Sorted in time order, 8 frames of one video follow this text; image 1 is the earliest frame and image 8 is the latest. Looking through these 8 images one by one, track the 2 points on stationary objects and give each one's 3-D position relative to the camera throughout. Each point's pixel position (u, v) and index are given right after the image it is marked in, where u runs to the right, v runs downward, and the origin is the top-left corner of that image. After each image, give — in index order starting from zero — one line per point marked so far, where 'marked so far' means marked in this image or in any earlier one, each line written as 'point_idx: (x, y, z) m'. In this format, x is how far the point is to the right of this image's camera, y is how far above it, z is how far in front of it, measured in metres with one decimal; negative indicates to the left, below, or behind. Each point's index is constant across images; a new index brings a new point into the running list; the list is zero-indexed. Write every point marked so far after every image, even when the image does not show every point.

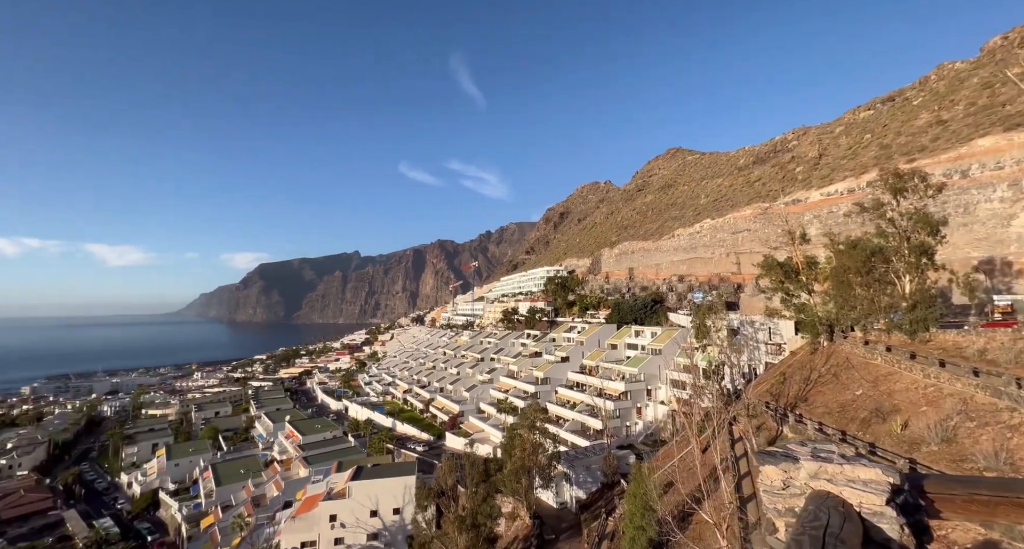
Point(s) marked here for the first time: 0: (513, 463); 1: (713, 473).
0: (0.0, -7.4, +16.0) m
1: (+6.0, -5.9, +11.9) m
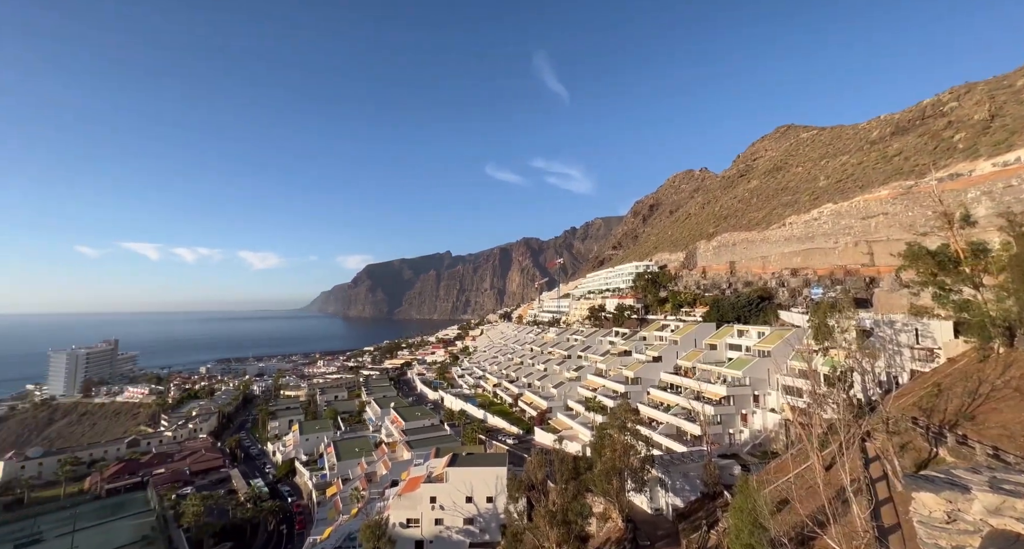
0: (+3.5, -7.3, +15.6) m
1: (+8.4, -5.7, +10.4) m
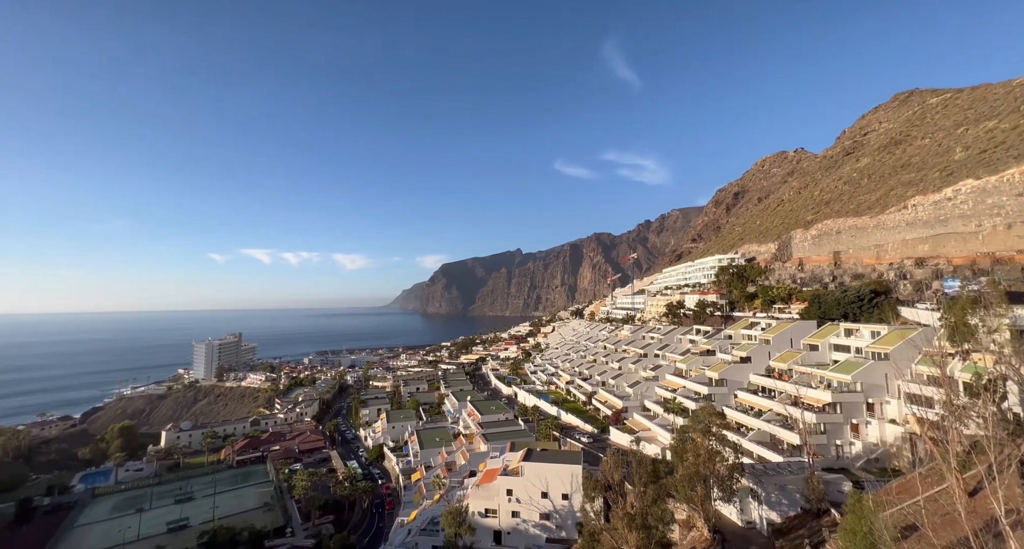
0: (+6.3, -7.1, +14.8) m
1: (+10.3, -5.4, +8.8) m
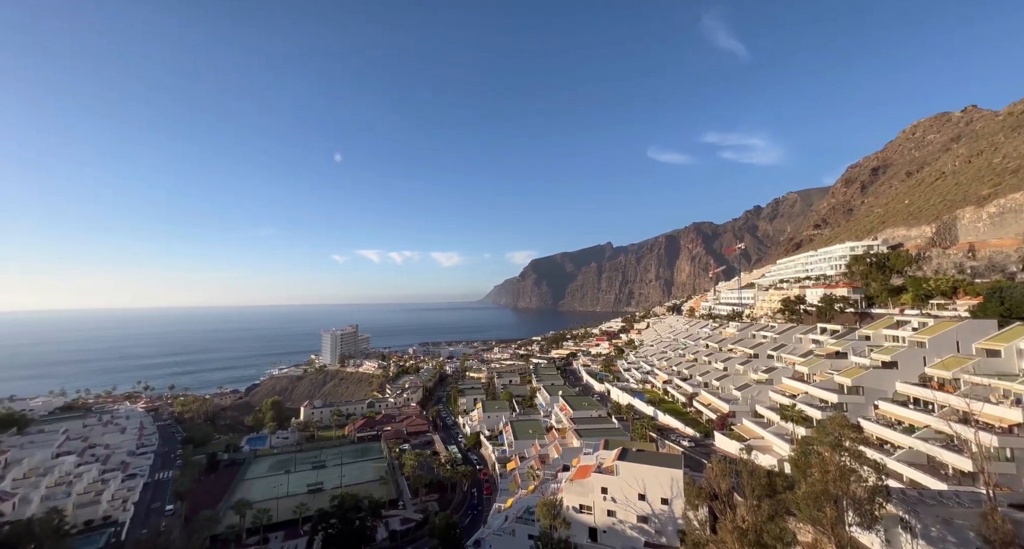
0: (+9.7, -6.8, +13.0) m
1: (+12.1, -5.2, +6.3) m
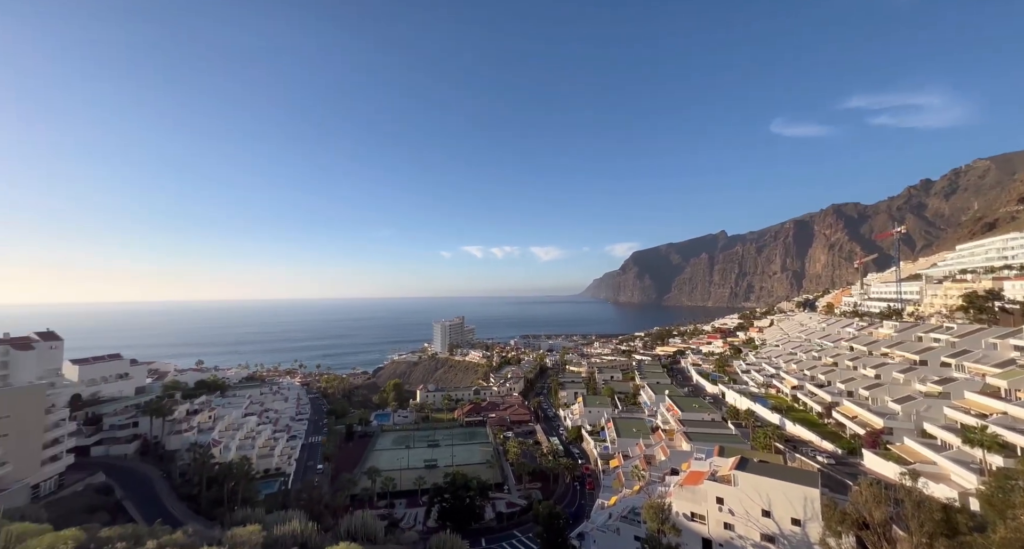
0: (+13.0, -6.5, +9.8) m
1: (+13.7, -4.9, +2.7) m
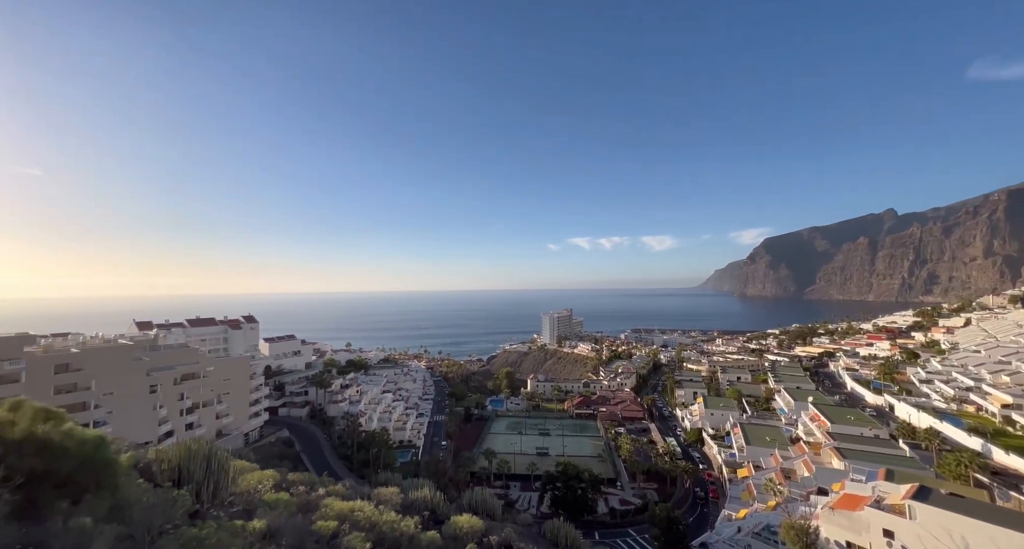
0: (+17.9, -6.0, +5.6) m
1: (+16.6, -4.6, -1.5) m
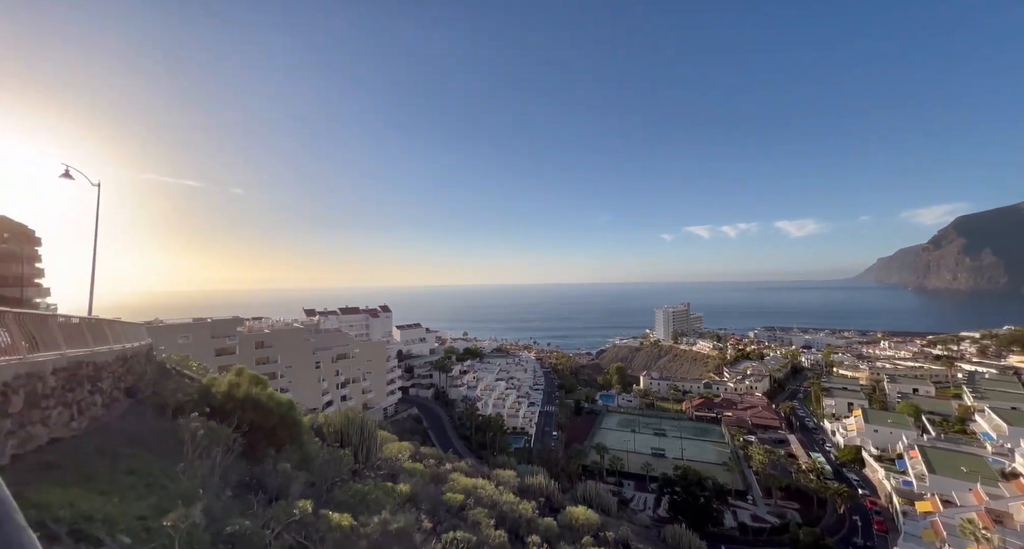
0: (+23.7, -6.4, +3.0) m
1: (+20.6, -5.2, -3.5) m
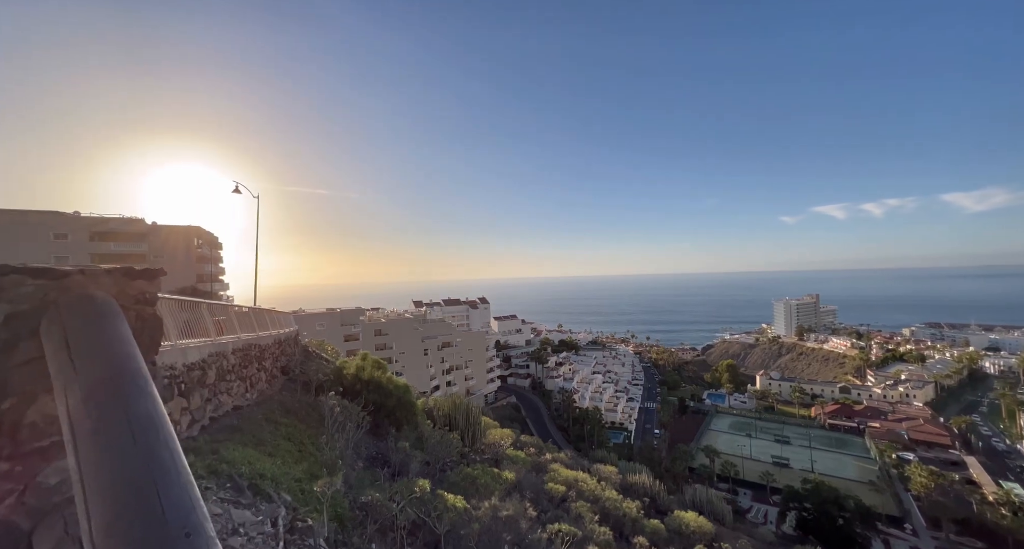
0: (+27.1, -5.8, -6.8) m
1: (+22.5, -4.7, -12.5) m
